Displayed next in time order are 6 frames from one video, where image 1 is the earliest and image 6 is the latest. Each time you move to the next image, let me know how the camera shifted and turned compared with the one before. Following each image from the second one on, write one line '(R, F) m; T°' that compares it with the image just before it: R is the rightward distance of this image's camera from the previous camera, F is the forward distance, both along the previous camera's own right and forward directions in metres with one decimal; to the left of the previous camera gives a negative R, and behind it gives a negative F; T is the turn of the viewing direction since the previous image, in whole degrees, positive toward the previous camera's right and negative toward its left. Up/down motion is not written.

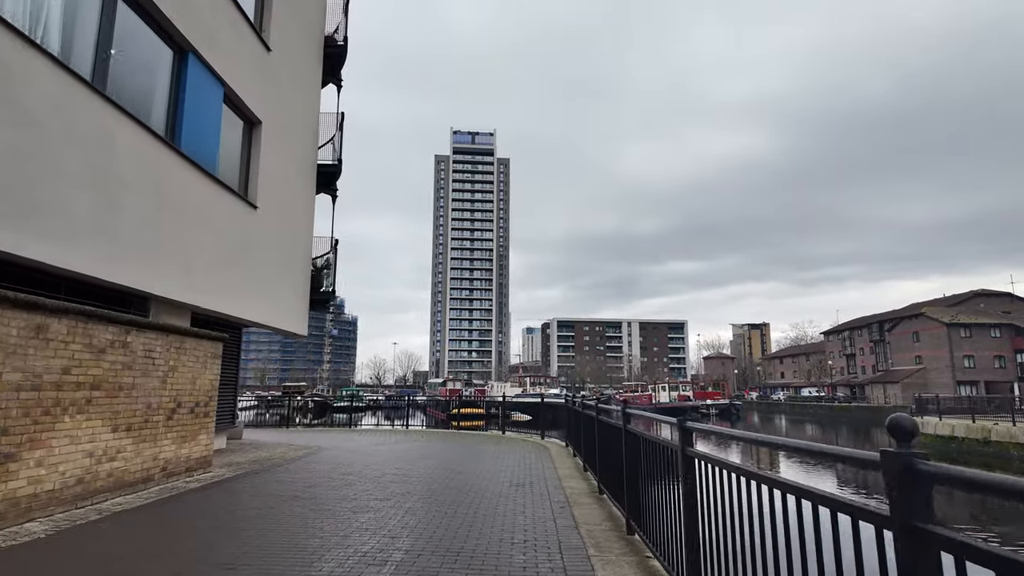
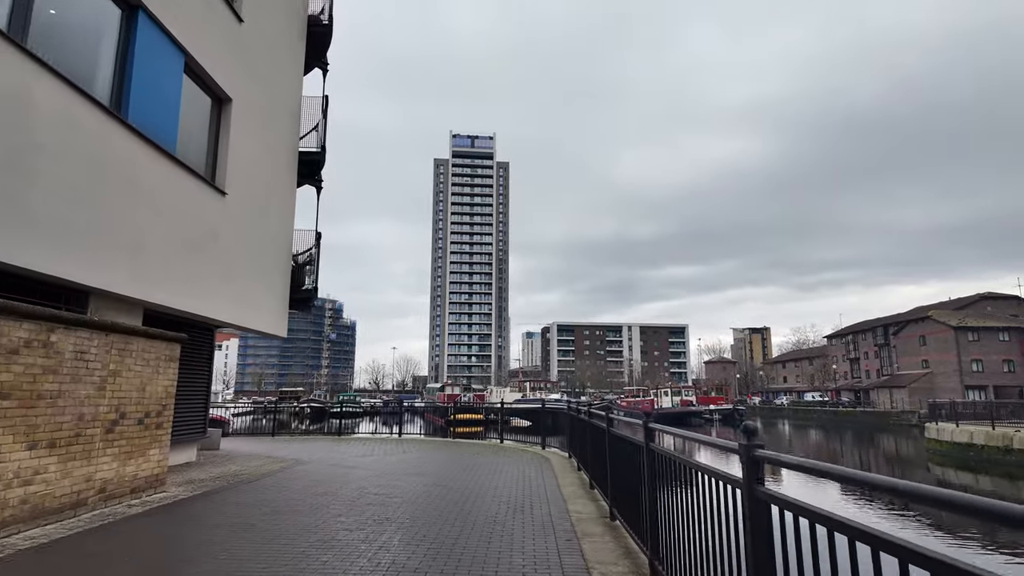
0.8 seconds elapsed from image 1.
(0.0, +1.1) m; 0°
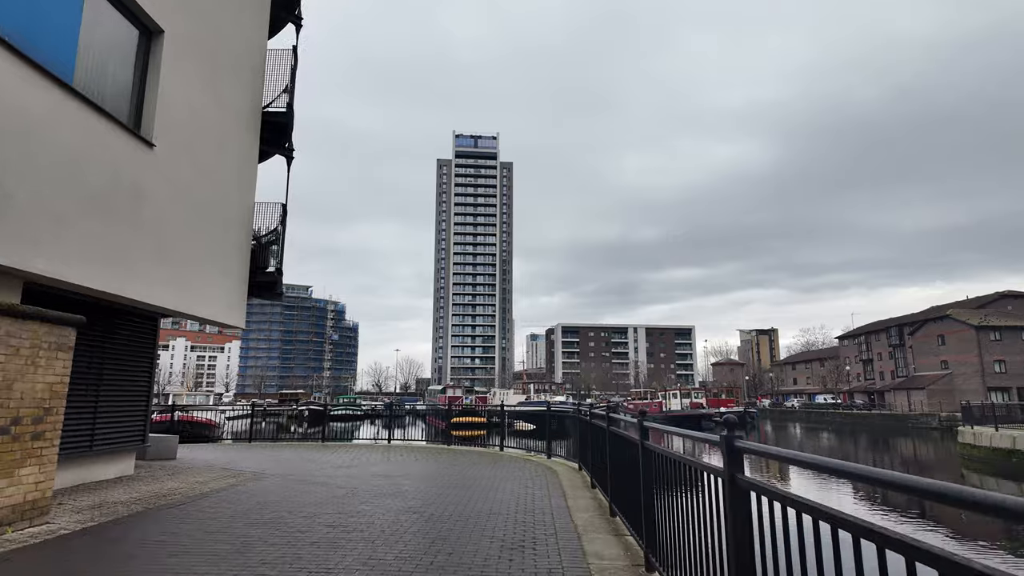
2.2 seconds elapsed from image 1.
(+0.1, +2.0) m; 0°
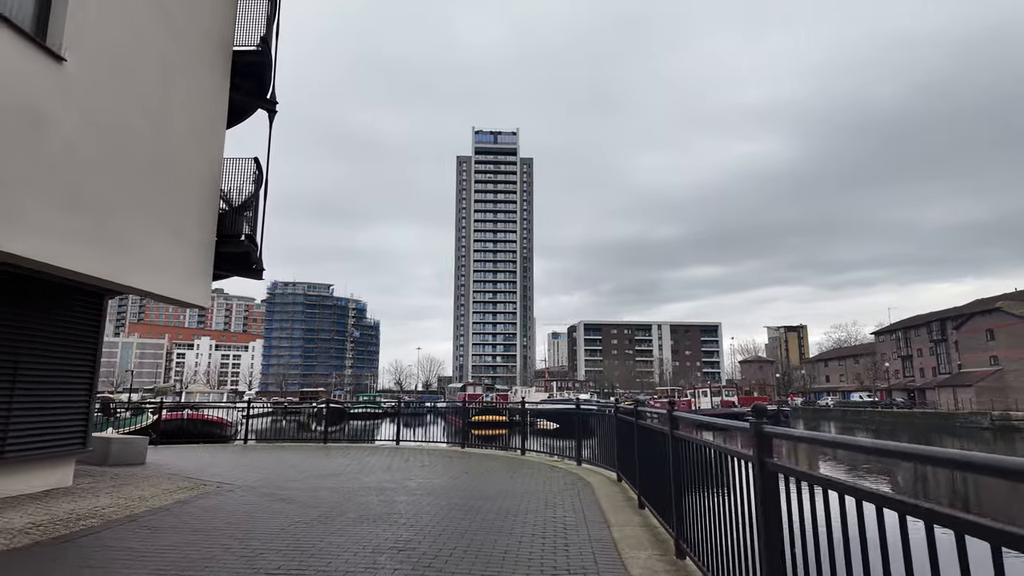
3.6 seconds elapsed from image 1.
(0.0, +2.0) m; -2°
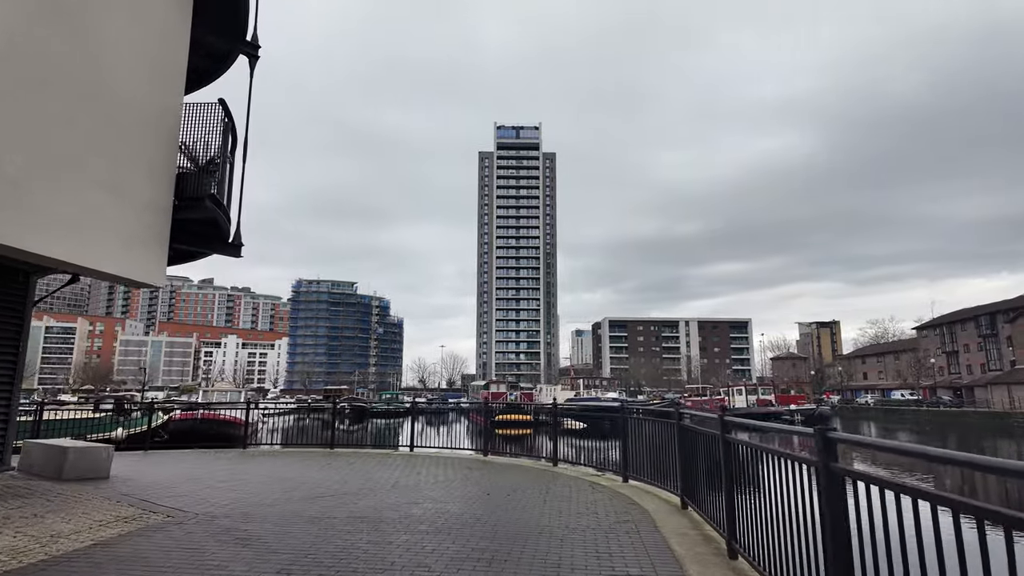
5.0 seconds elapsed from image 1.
(-0.1, +2.0) m; -2°
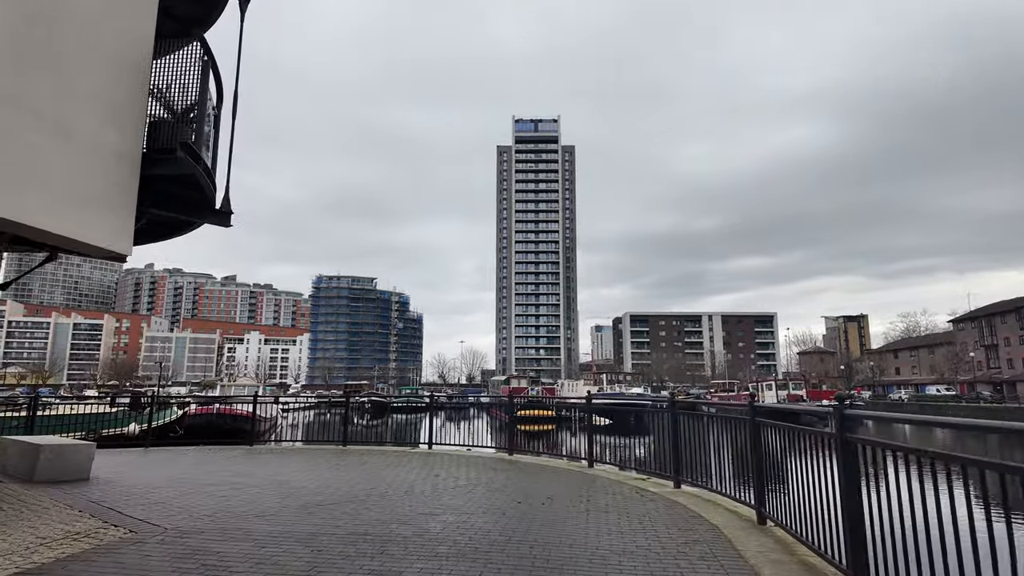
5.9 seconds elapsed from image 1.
(-0.2, +1.3) m; -2°
